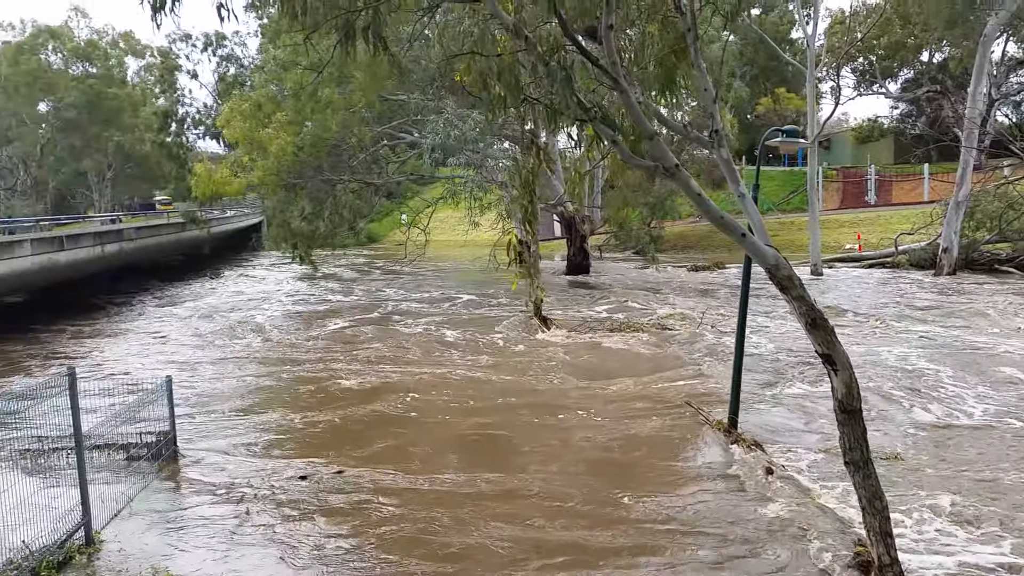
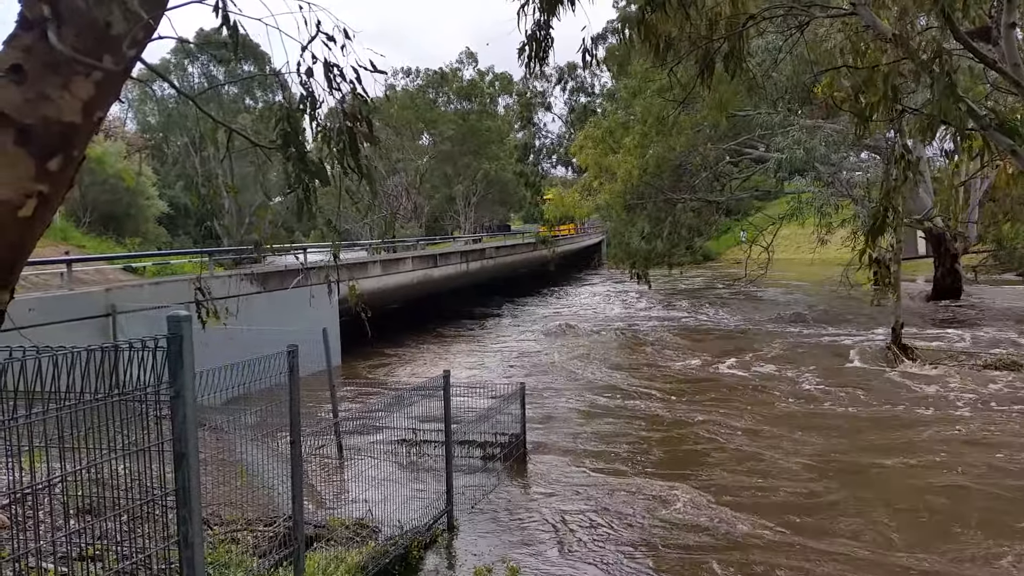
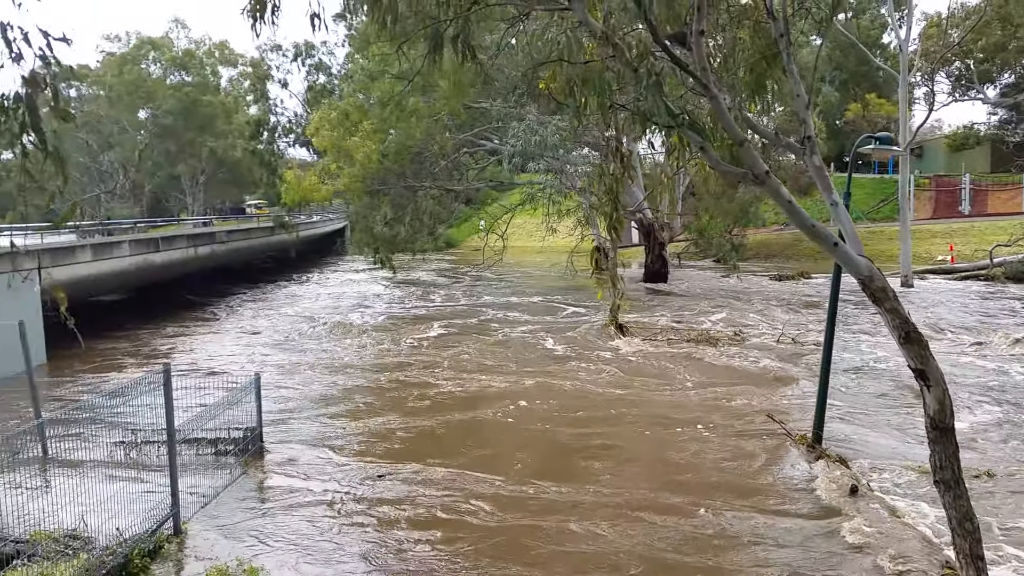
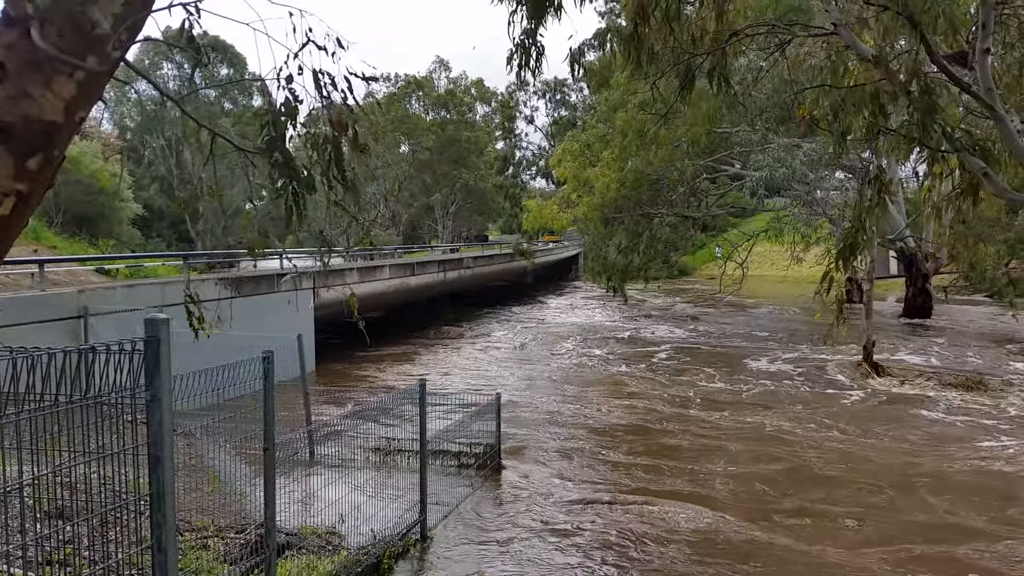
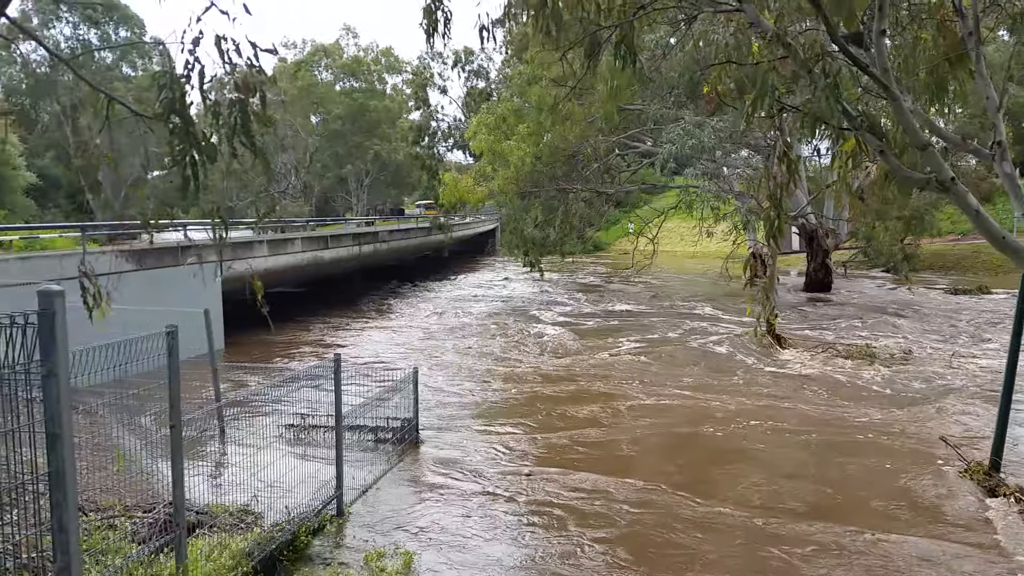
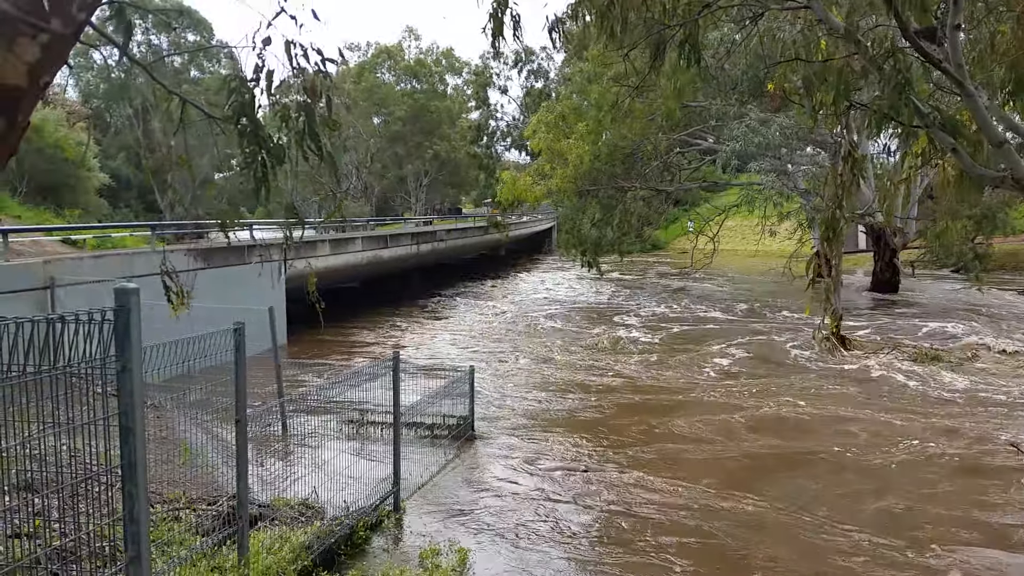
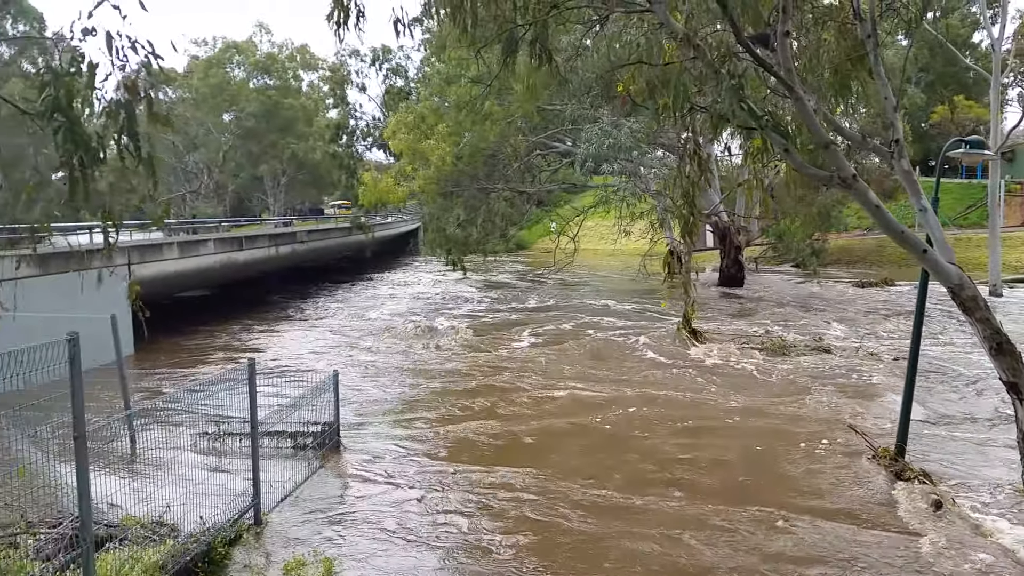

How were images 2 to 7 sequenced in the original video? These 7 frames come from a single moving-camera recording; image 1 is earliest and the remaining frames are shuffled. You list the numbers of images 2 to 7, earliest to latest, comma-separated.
3, 7, 5, 6, 4, 2
